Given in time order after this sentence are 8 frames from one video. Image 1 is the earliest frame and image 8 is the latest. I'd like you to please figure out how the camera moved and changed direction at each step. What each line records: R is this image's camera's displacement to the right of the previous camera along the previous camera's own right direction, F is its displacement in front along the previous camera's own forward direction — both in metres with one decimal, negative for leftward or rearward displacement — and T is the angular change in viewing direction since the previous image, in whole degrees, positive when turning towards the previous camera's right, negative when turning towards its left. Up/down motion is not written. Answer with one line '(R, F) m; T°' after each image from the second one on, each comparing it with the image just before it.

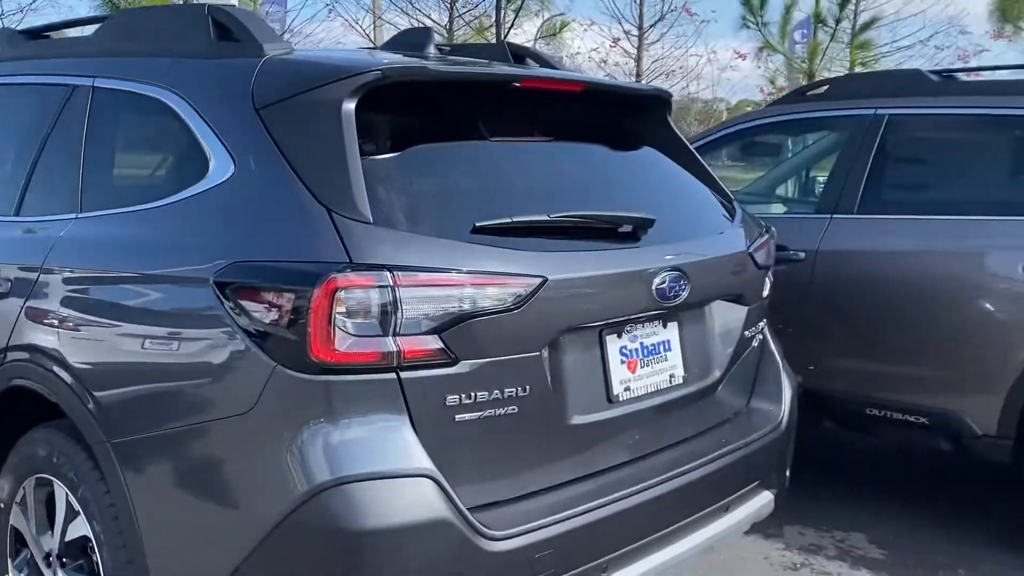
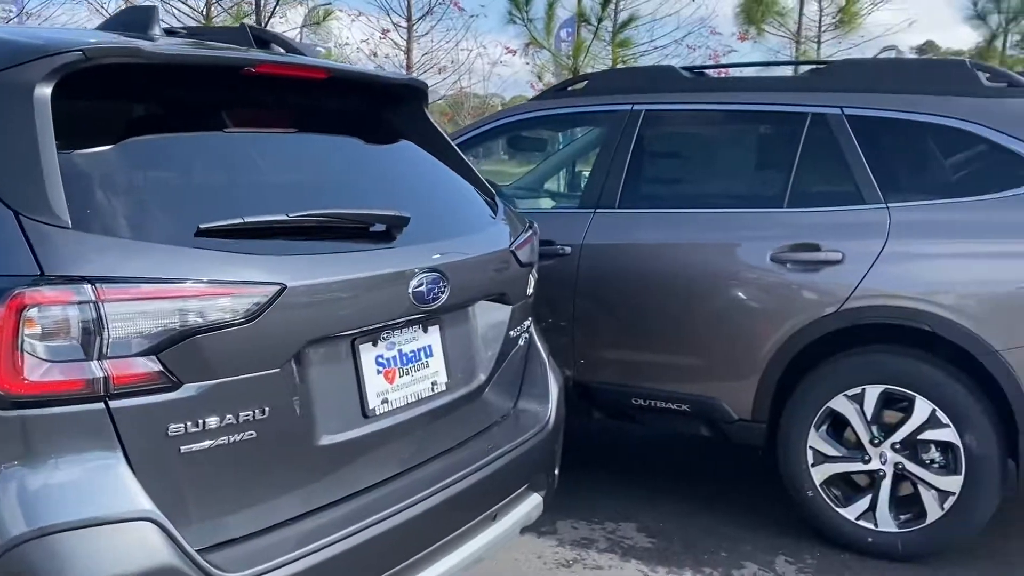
(+0.1, +0.2) m; +13°
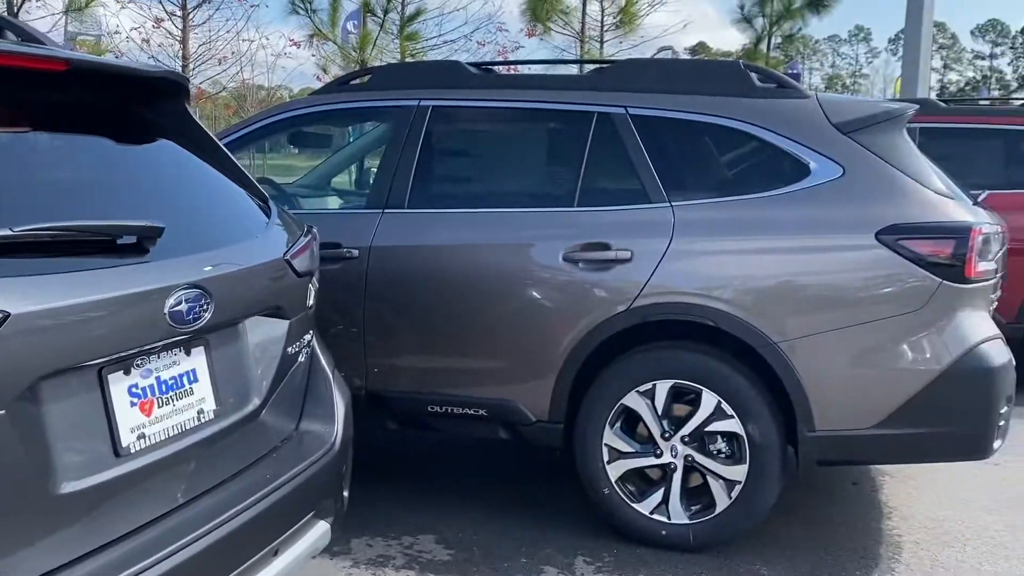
(0.0, +0.1) m; +13°
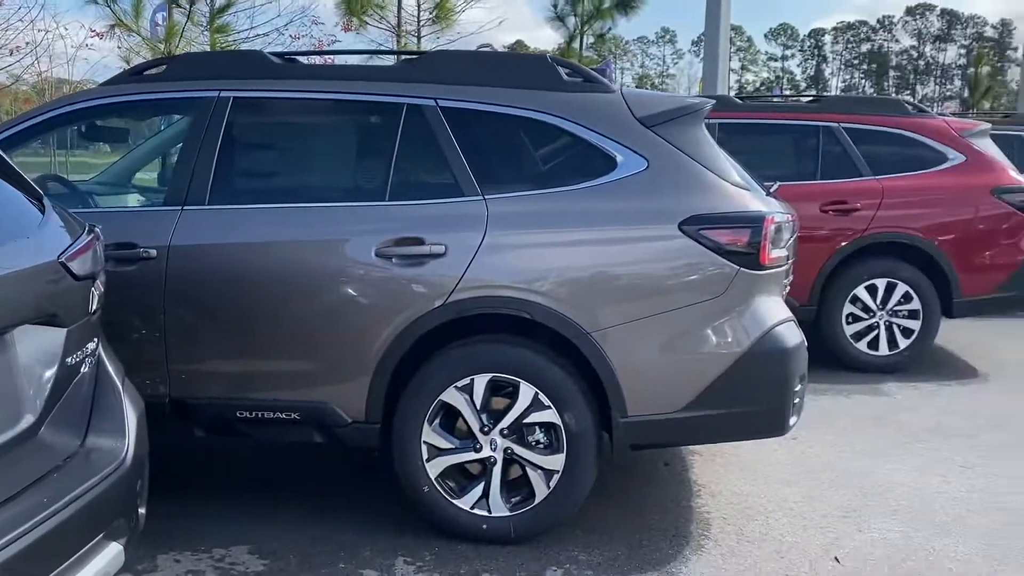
(+0.1, 0.0) m; +10°
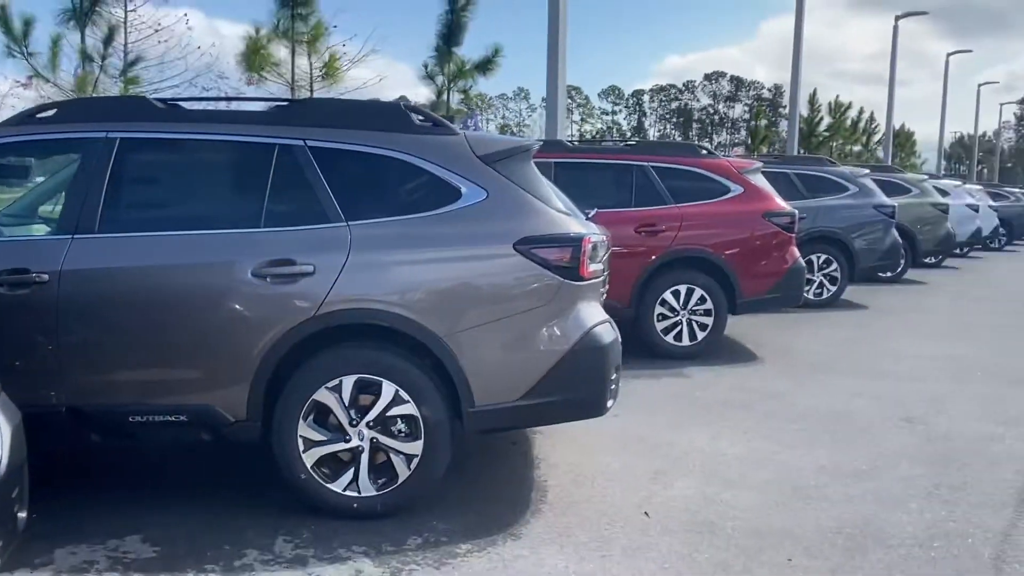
(0.0, -0.6) m; +9°
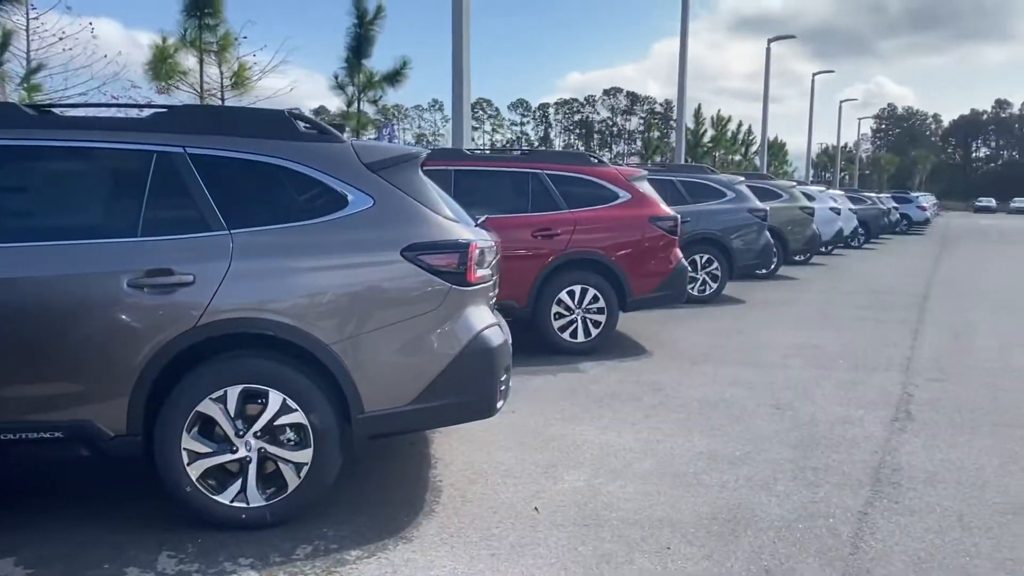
(0.0, -0.1) m; +7°
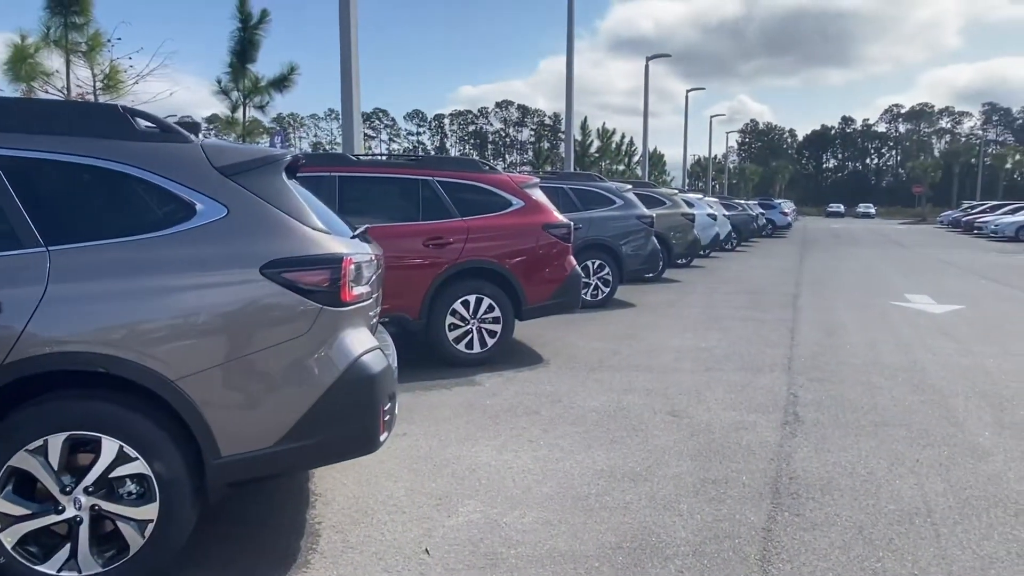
(+0.1, +0.4) m; +7°
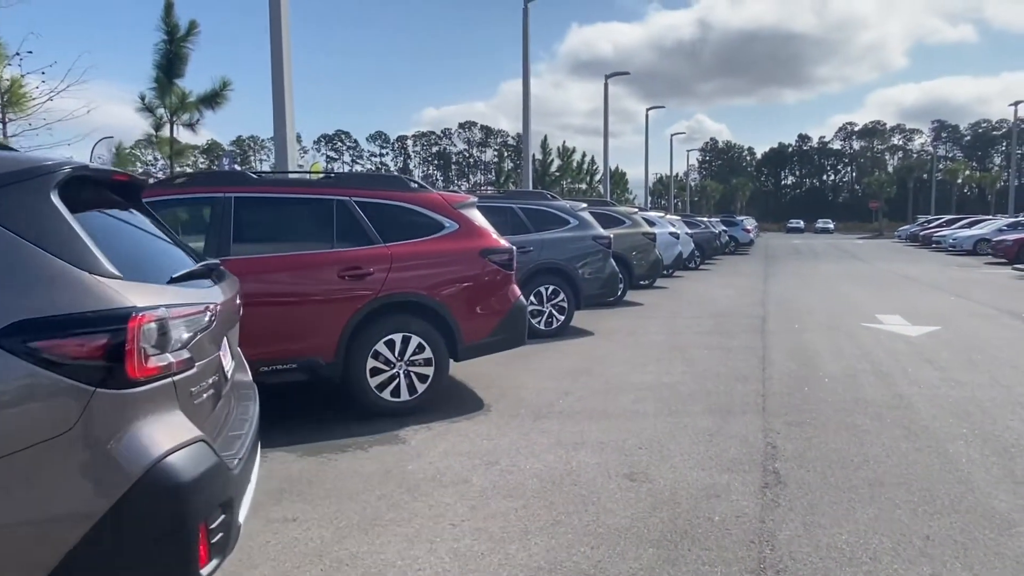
(+0.3, +1.2) m; +2°
